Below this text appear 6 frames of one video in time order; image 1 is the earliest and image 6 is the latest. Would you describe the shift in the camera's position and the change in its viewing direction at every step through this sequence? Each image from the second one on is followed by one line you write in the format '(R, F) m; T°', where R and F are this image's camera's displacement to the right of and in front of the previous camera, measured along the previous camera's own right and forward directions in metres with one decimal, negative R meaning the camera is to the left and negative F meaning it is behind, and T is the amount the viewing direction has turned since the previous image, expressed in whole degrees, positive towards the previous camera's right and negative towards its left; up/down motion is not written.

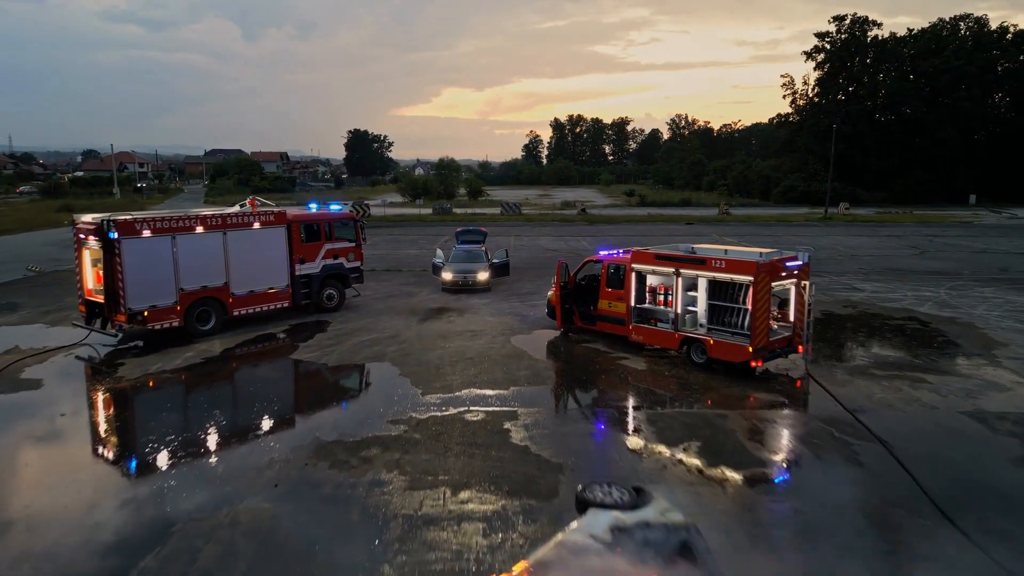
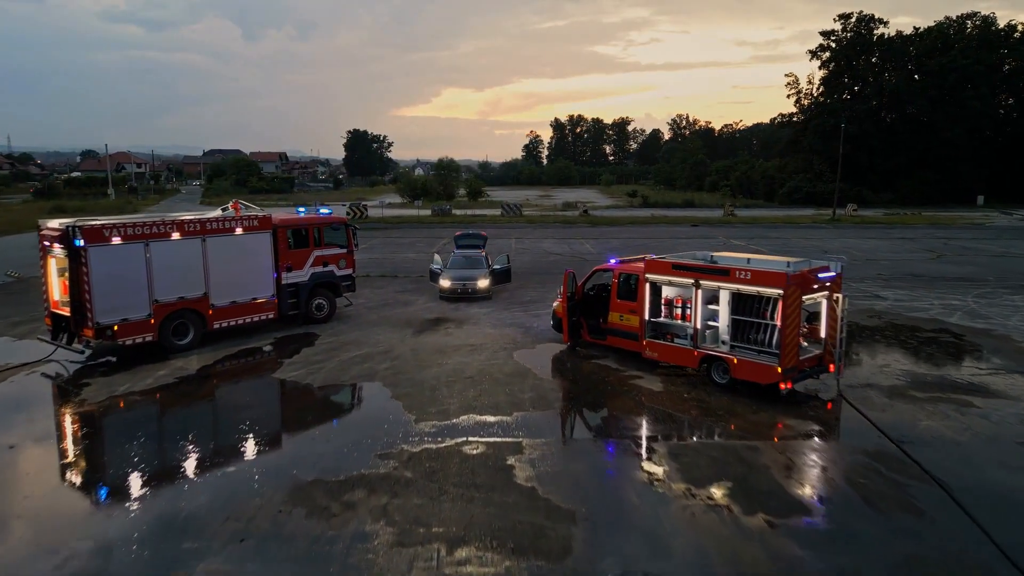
(0.0, +1.0) m; 0°
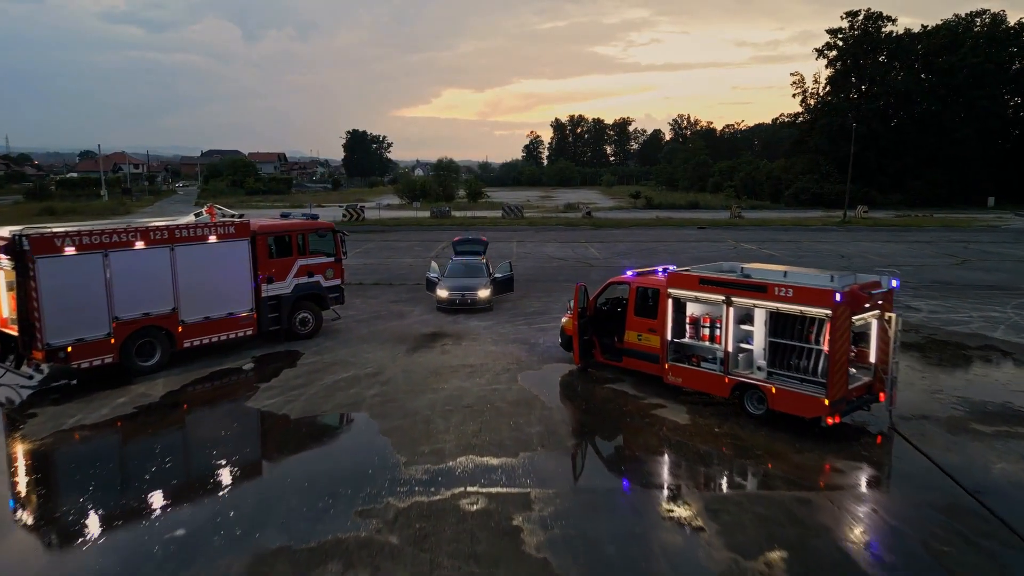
(-0.1, +1.3) m; 0°
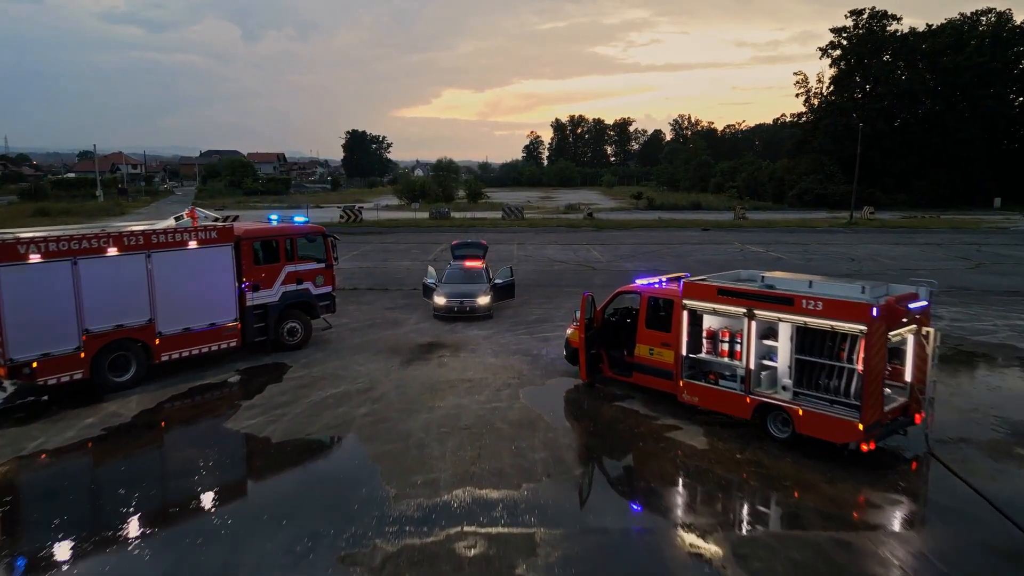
(0.0, +0.8) m; 0°
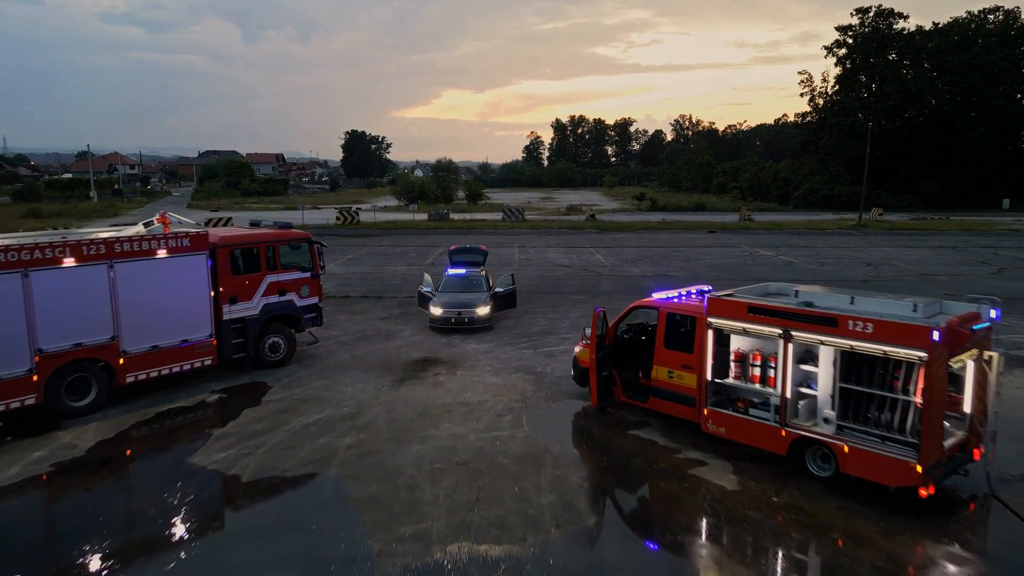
(0.0, +1.1) m; 0°
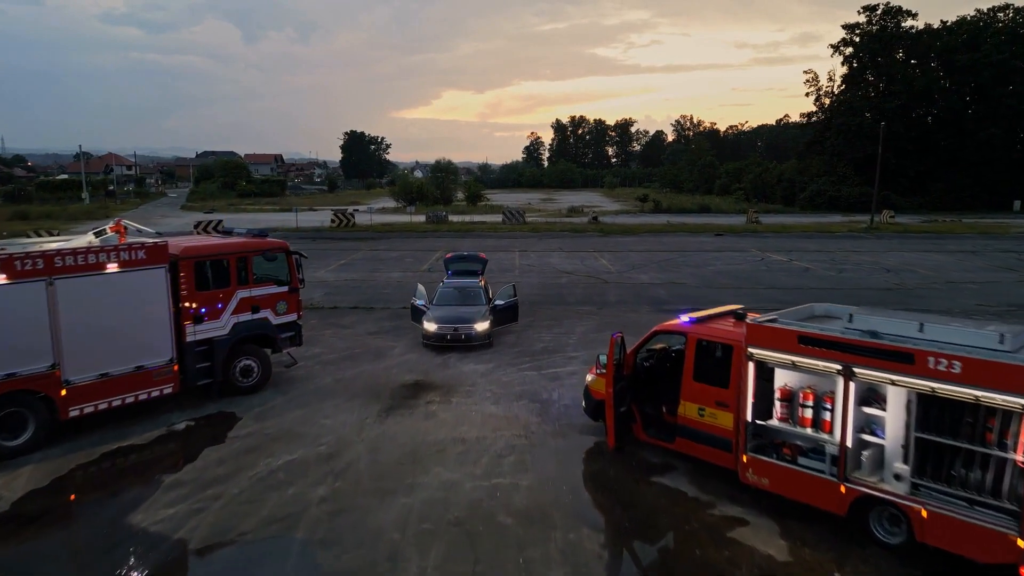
(0.0, +1.3) m; 0°
